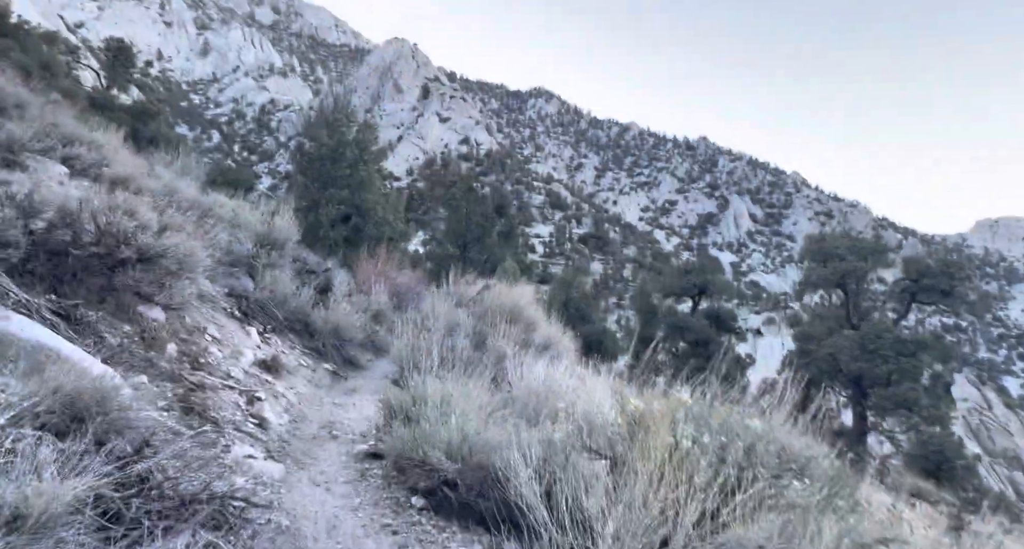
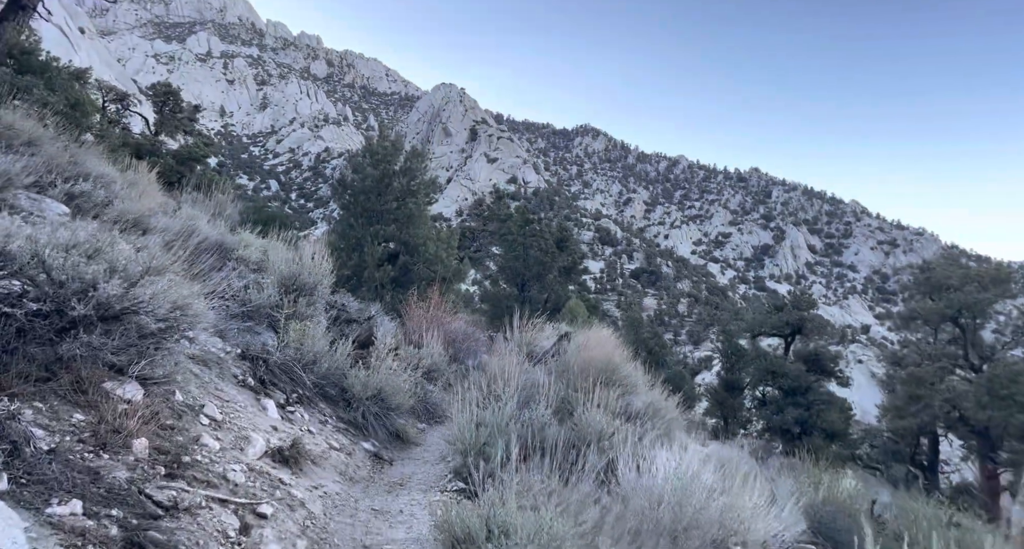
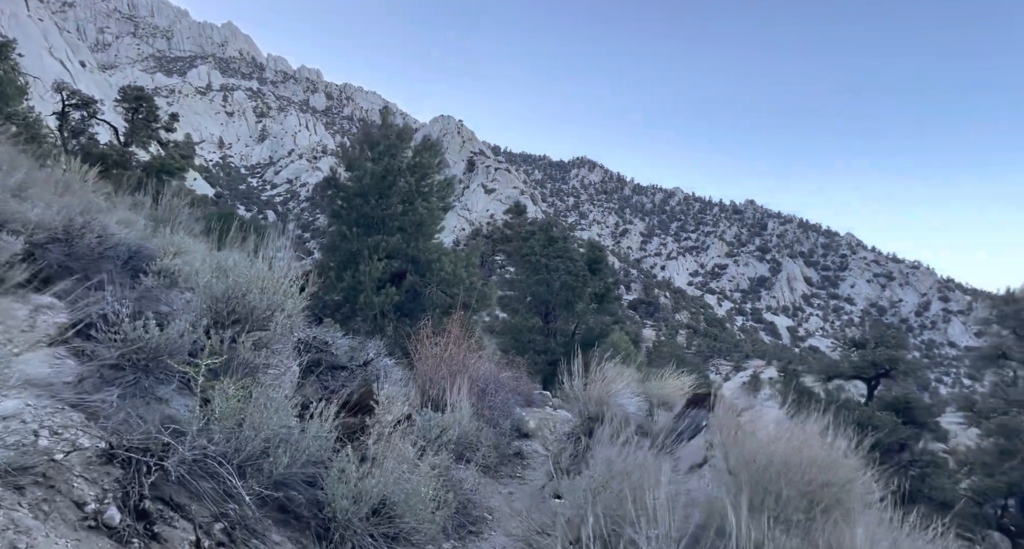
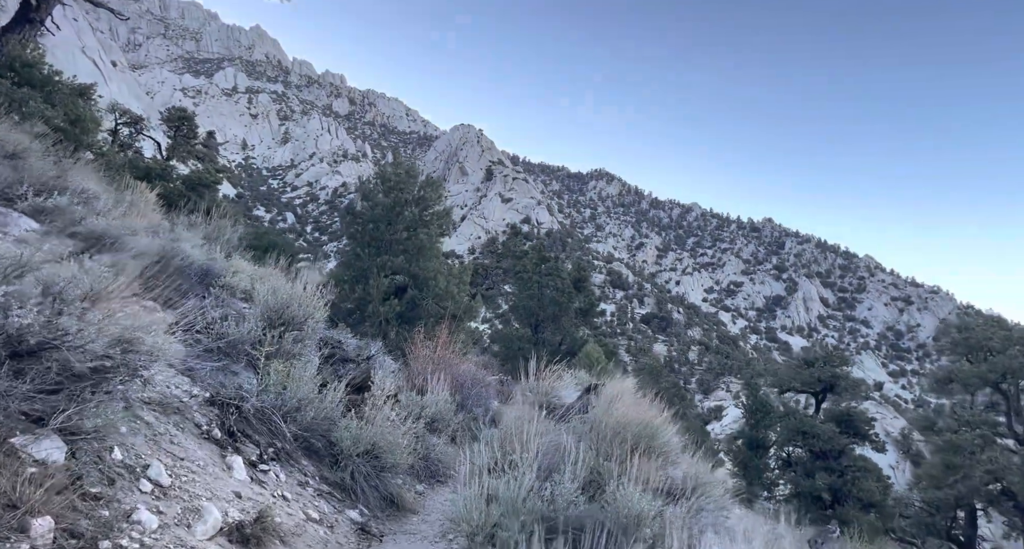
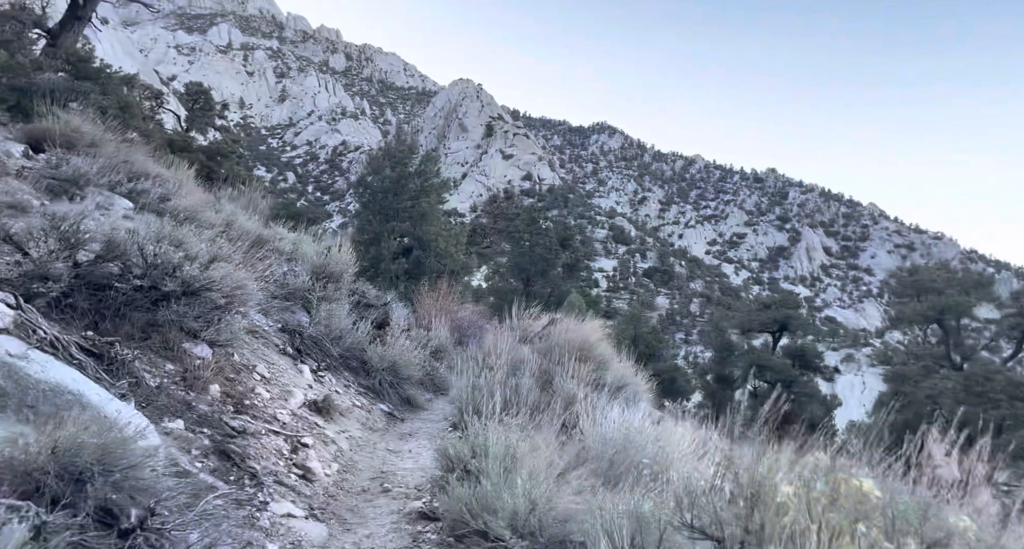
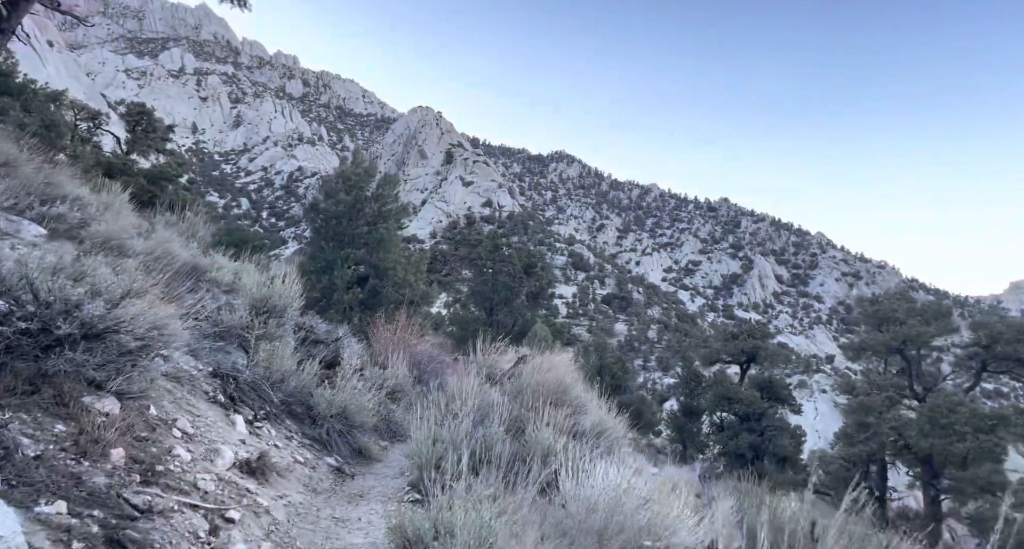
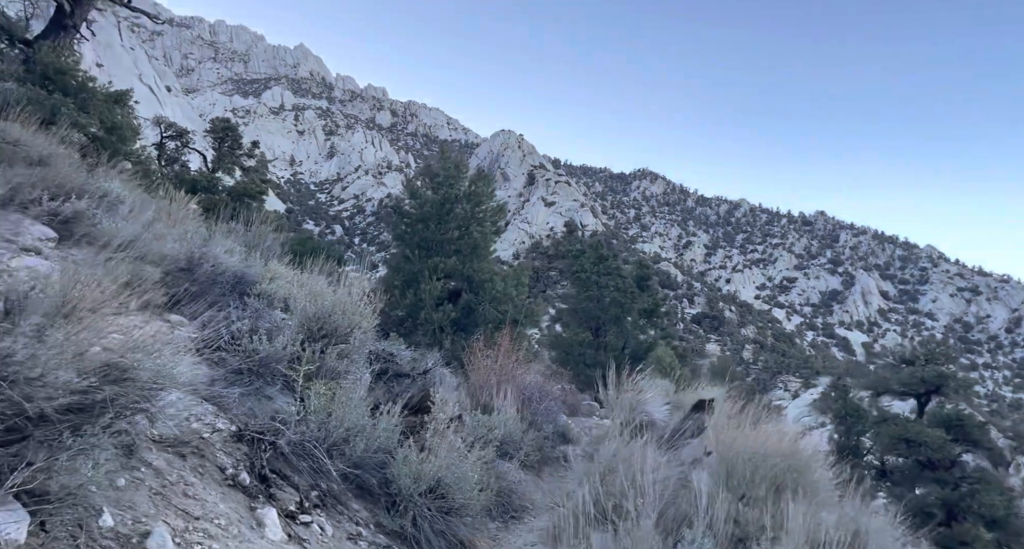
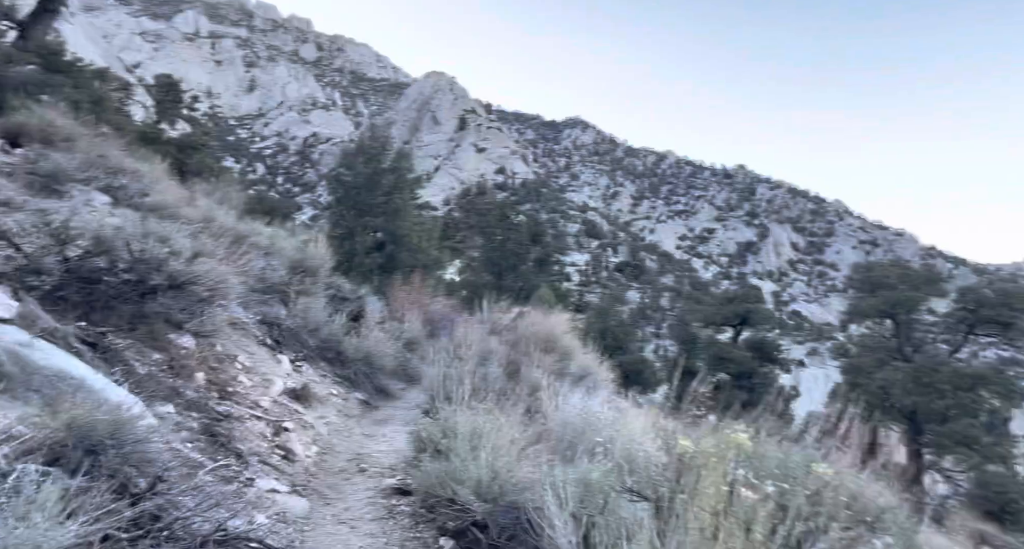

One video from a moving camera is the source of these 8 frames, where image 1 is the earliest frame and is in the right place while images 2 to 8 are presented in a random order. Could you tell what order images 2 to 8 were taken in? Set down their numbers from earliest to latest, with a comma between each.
8, 5, 6, 2, 4, 7, 3
